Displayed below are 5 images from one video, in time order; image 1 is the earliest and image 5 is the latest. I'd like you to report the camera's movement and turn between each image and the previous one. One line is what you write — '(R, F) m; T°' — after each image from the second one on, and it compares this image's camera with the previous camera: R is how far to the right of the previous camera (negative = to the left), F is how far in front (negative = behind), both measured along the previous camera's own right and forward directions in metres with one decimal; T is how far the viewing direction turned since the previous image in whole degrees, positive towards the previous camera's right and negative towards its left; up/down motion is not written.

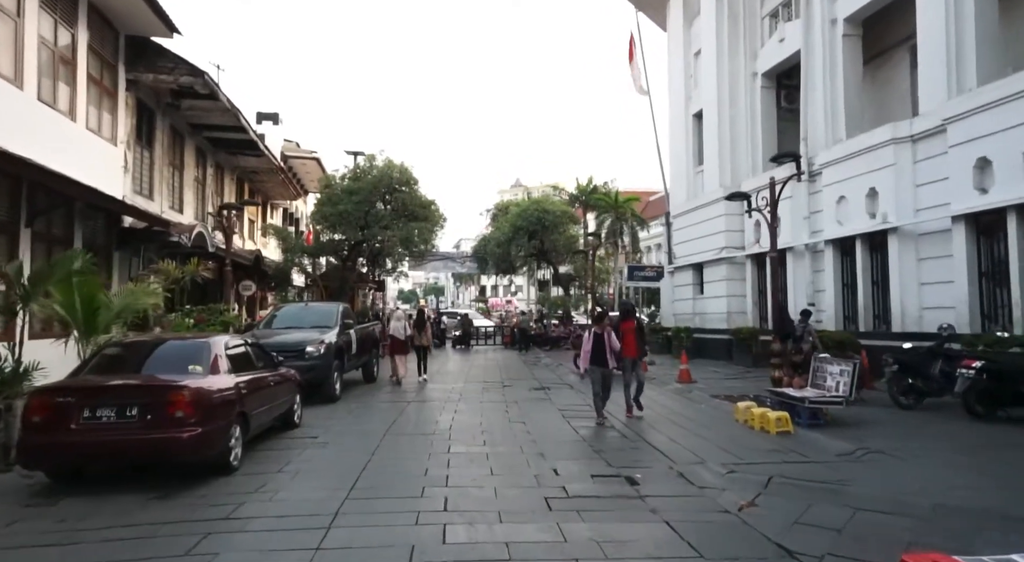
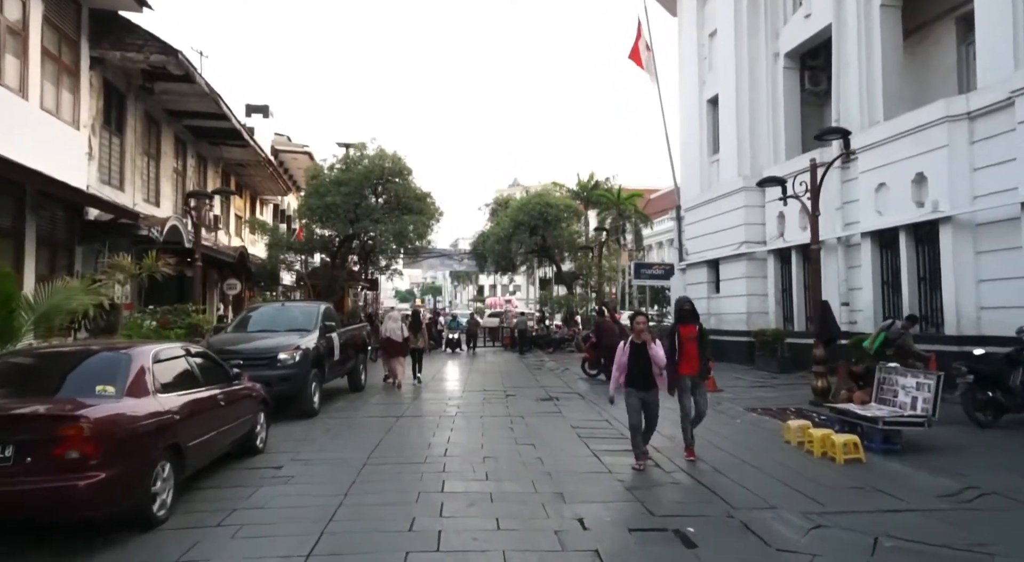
(-0.1, +1.5) m; 0°
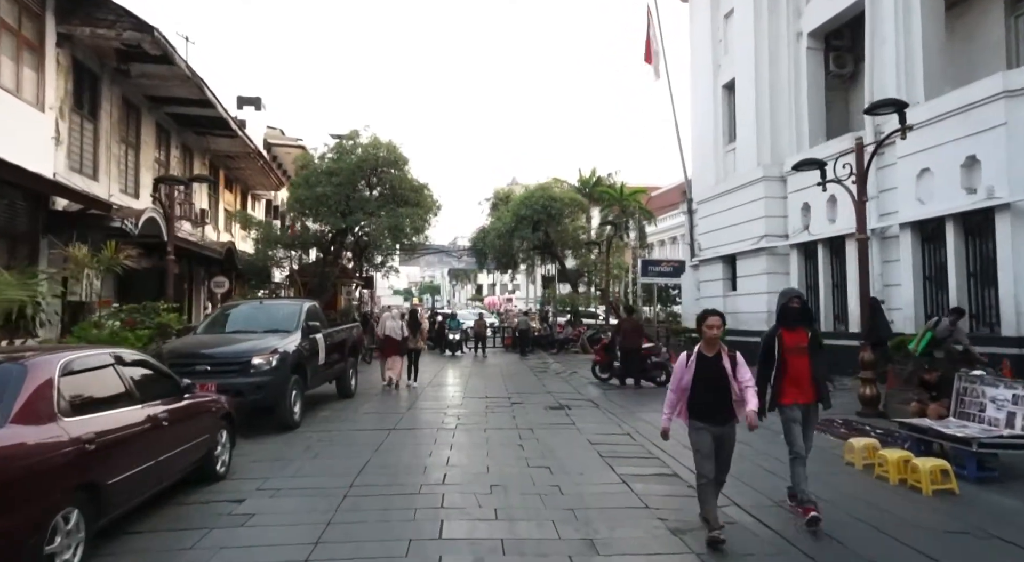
(-0.1, +1.2) m; 0°
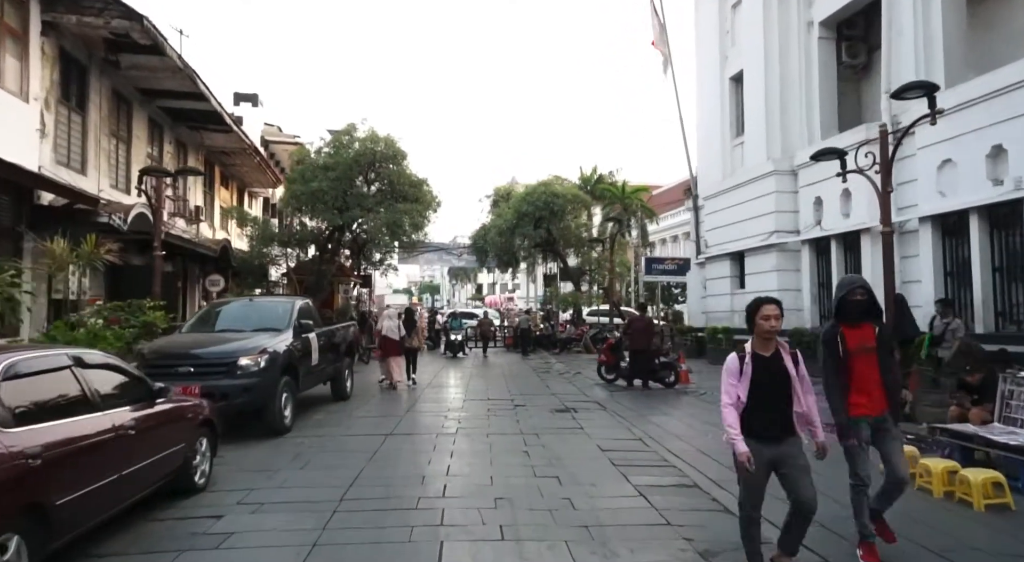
(-0.1, +0.5) m; 0°
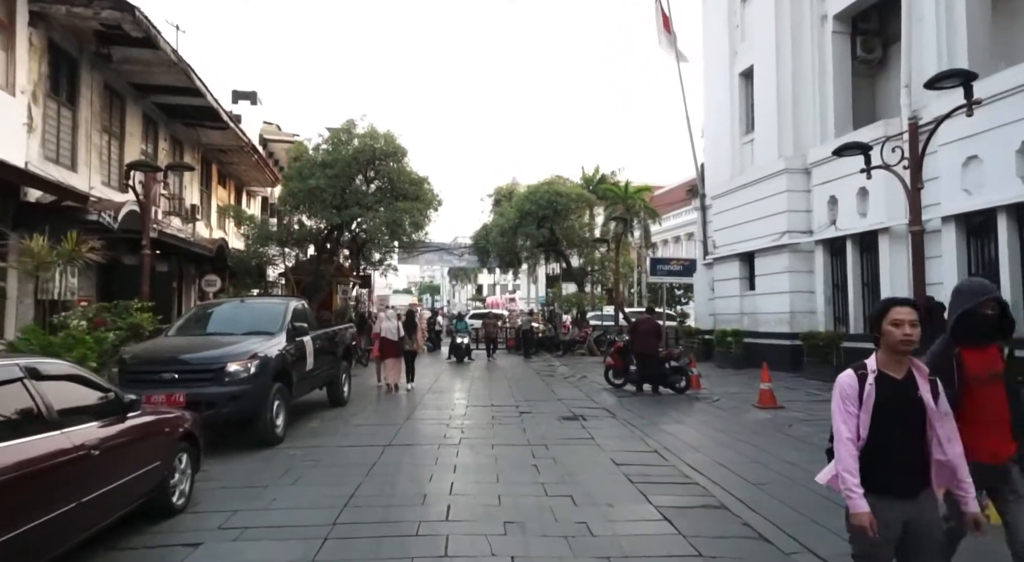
(-0.1, +0.5) m; 0°
